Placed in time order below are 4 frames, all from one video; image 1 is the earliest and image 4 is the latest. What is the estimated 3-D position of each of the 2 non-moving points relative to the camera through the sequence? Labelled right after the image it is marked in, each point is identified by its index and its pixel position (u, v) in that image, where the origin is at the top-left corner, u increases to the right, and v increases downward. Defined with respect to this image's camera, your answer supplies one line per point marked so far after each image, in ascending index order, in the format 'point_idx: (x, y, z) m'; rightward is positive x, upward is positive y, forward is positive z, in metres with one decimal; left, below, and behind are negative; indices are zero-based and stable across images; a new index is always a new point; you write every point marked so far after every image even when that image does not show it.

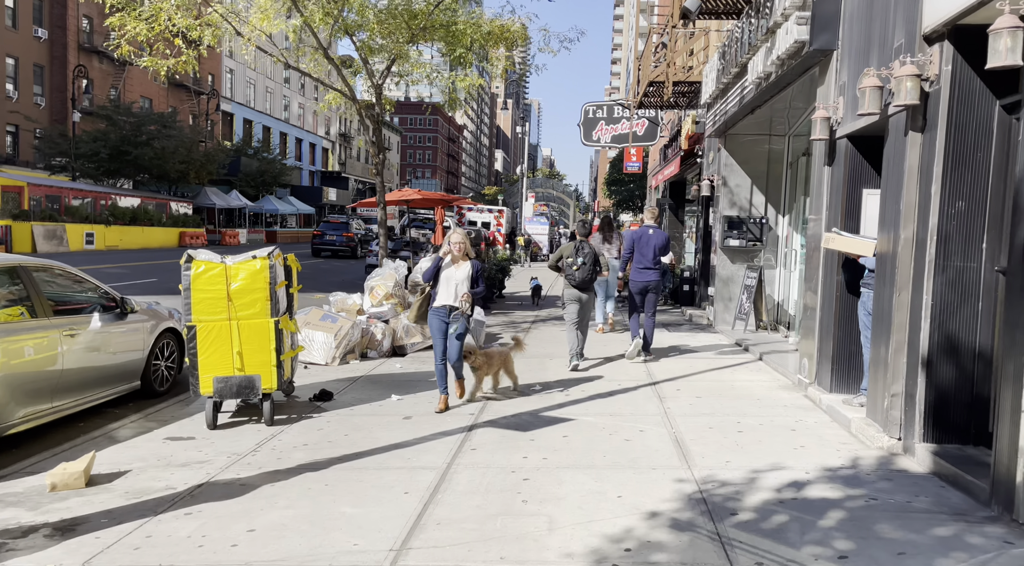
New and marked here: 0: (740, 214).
0: (+3.6, +1.1, +14.2) m
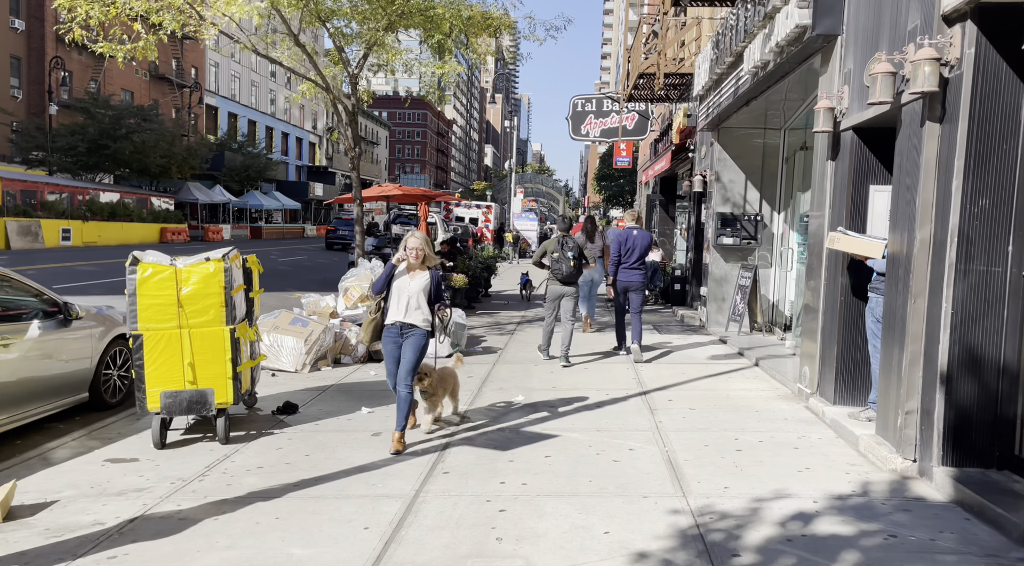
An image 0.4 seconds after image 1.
0: (+3.4, +1.1, +13.6) m
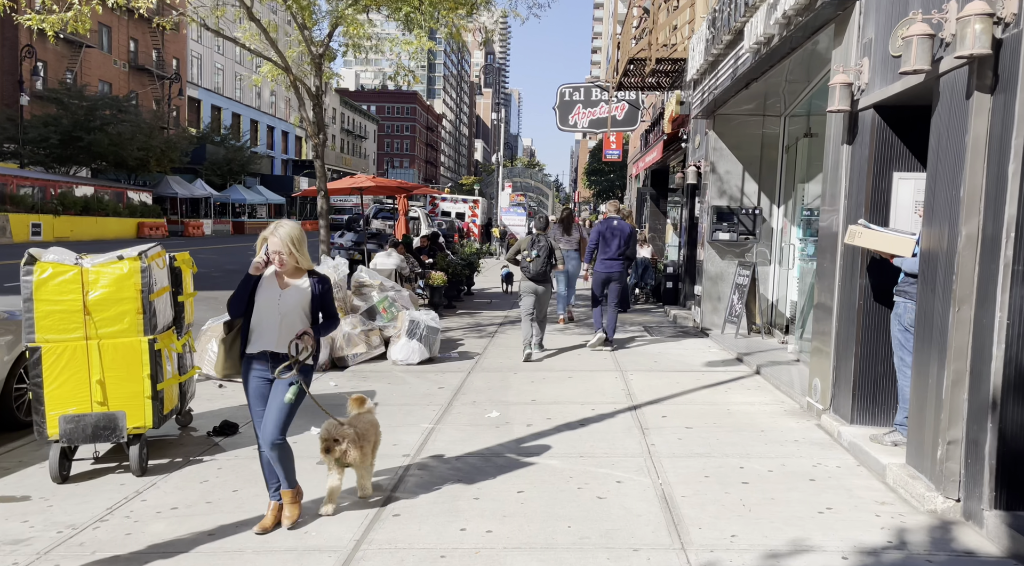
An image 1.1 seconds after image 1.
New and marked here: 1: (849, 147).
0: (+3.1, +1.1, +12.7) m
1: (+2.5, +1.0, +6.5) m
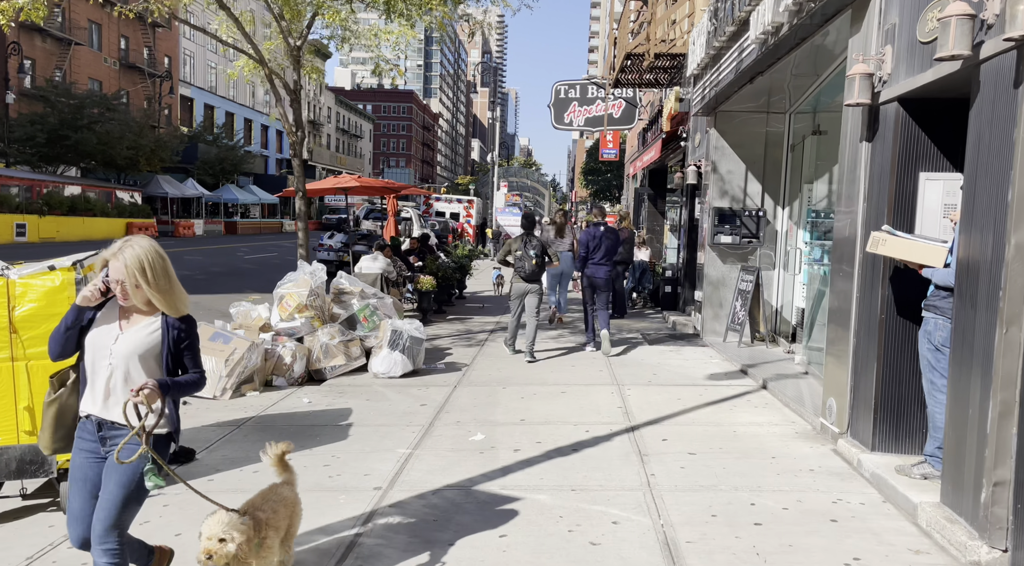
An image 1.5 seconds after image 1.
0: (+3.0, +1.1, +12.1) m
1: (+2.4, +0.9, +5.9) m
